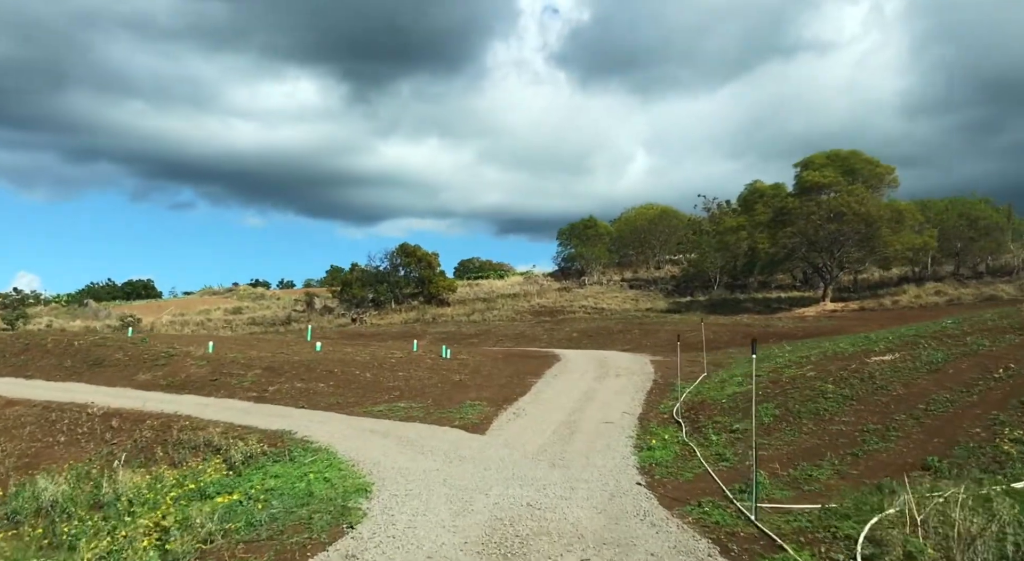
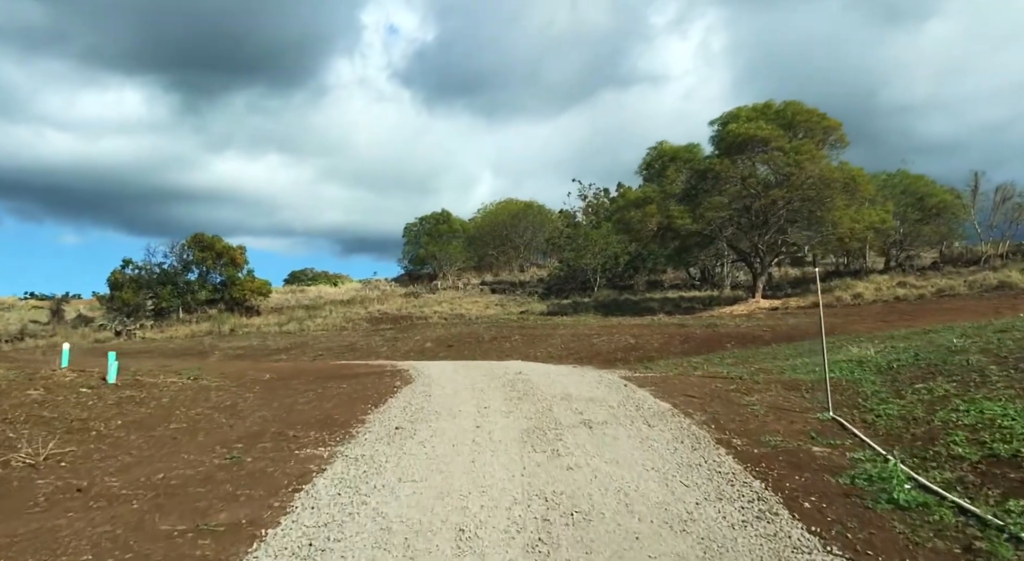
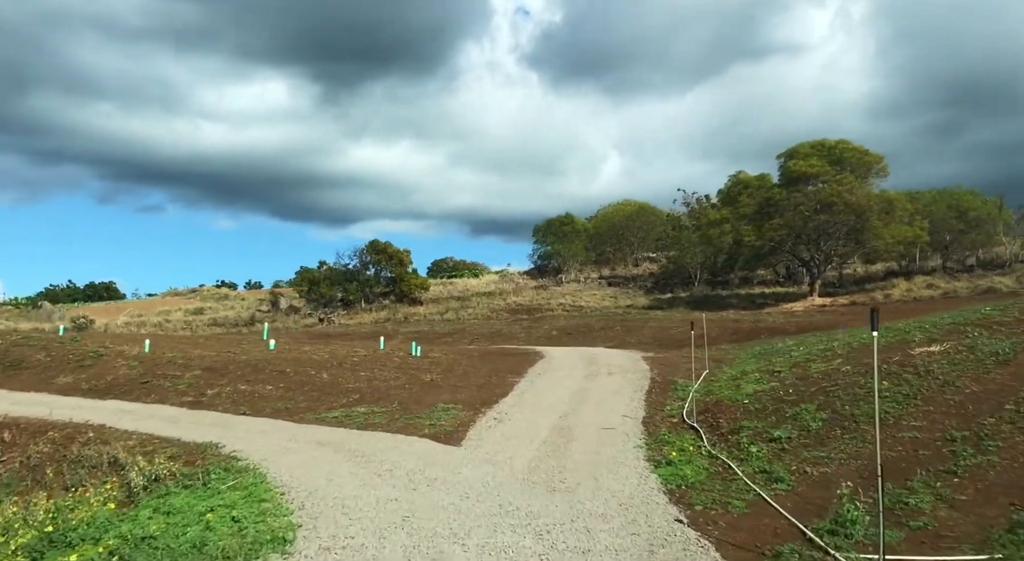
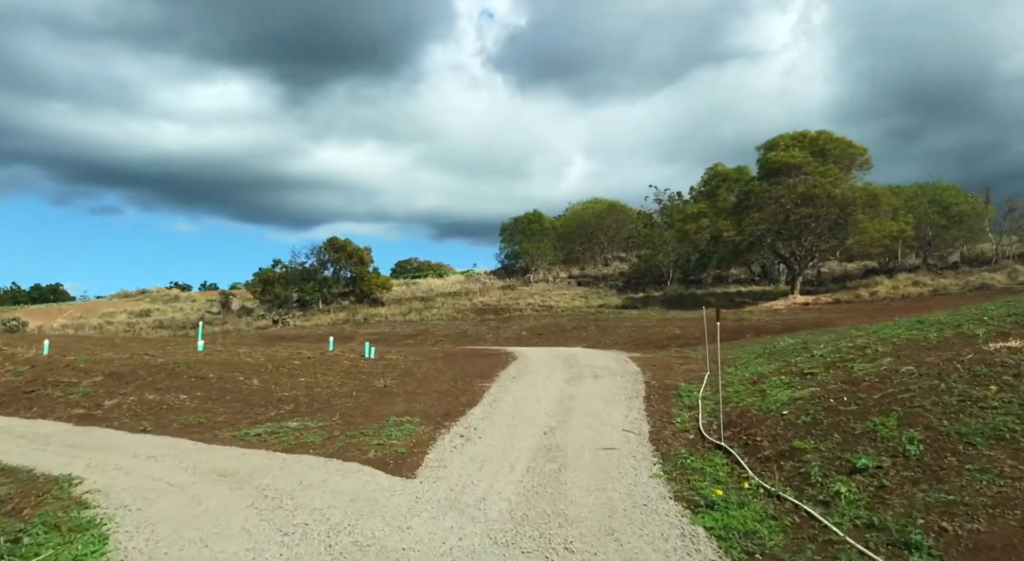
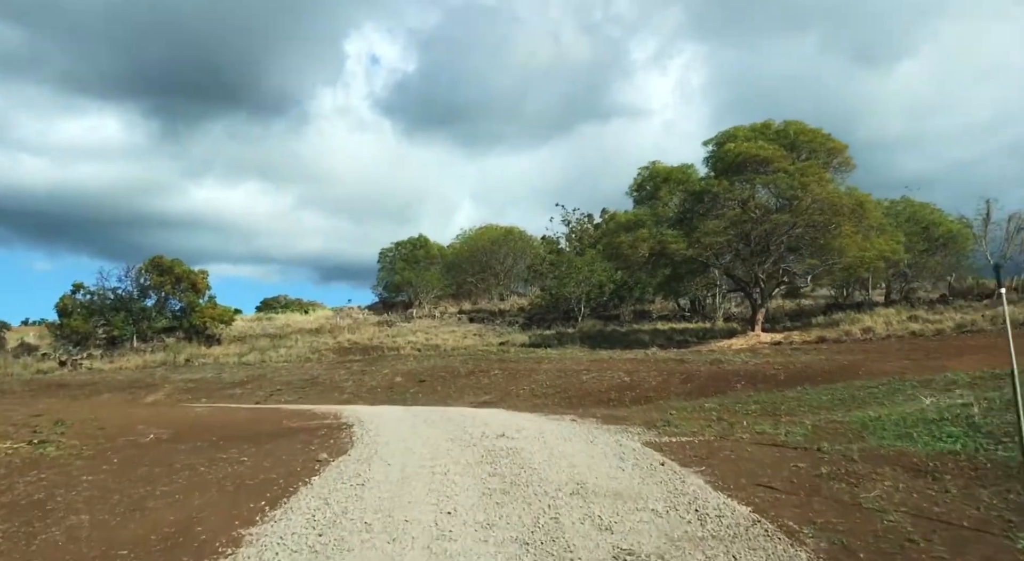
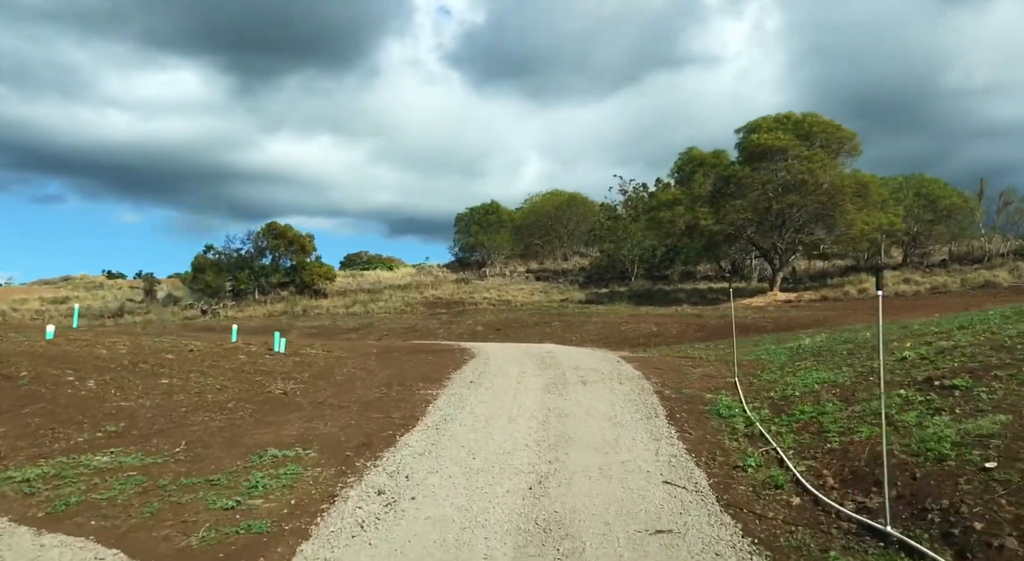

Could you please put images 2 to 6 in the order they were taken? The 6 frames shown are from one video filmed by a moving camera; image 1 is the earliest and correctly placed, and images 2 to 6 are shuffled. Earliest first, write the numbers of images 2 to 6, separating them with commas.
3, 4, 6, 2, 5
